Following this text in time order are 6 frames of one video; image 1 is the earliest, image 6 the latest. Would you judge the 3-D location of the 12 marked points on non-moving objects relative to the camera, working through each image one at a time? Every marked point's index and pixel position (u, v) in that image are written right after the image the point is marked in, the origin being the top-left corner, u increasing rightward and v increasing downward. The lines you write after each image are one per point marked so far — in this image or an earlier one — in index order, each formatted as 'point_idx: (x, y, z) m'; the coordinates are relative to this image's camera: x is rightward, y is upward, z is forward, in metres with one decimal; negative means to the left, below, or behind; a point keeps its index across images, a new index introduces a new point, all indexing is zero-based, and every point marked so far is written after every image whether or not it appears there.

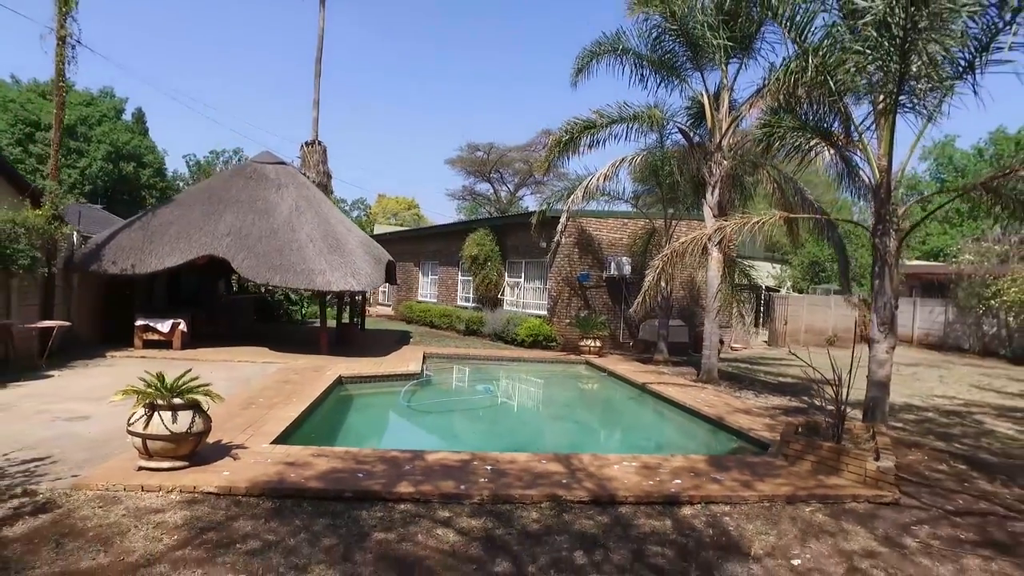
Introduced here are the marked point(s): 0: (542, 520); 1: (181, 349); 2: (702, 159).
0: (+0.2, -1.5, +4.2) m
1: (-5.4, -1.0, +10.6) m
2: (+3.5, +2.4, +12.1) m
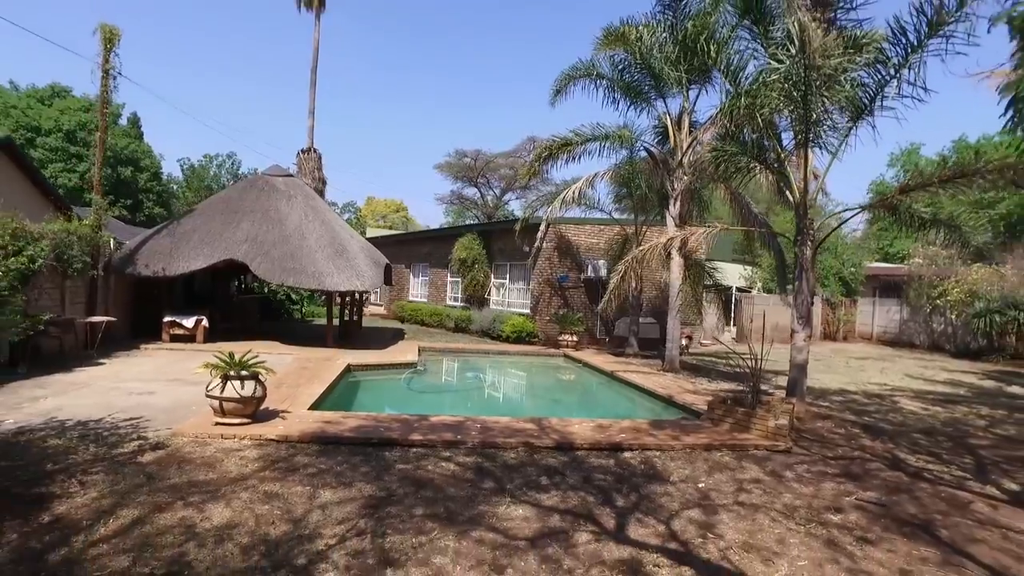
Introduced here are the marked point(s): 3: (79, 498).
0: (+0.1, -1.5, +5.7) m
1: (-5.7, -1.0, +12.0) m
2: (+3.2, +2.4, +13.7) m
3: (-2.9, -1.4, +4.3) m
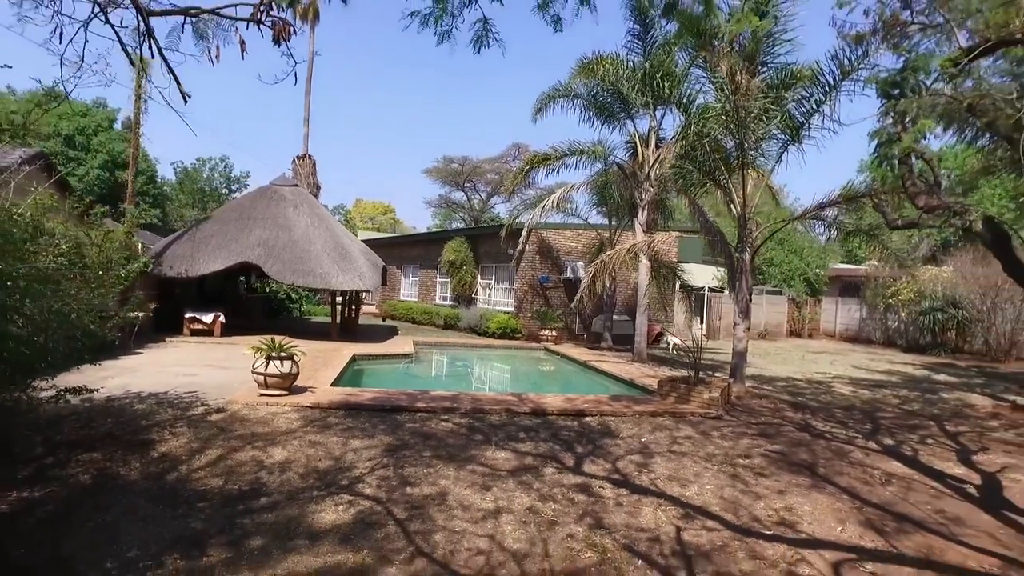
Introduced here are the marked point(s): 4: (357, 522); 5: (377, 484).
0: (-0.1, -1.5, +7.2) m
1: (-6.0, -1.0, +13.4) m
2: (+2.9, +2.4, +15.3) m
3: (-3.0, -1.4, +5.8) m
4: (-1.1, -1.7, +4.6) m
5: (-1.1, -1.6, +5.3) m
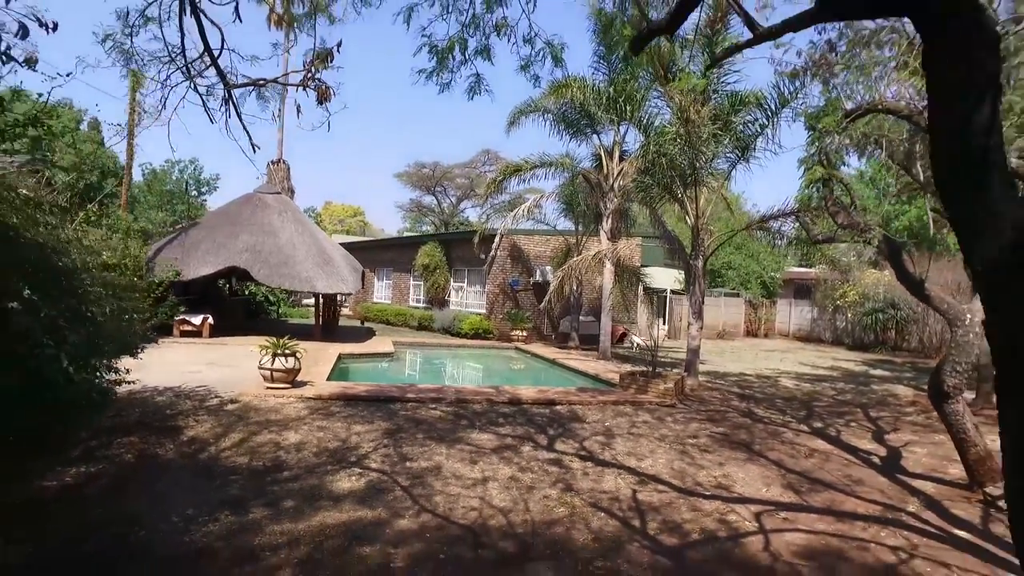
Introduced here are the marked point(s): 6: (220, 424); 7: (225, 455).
0: (-0.4, -1.5, +8.2) m
1: (-6.6, -1.1, +14.0) m
2: (+2.2, +2.3, +16.4) m
3: (-3.2, -1.4, +6.6) m
4: (-1.2, -1.7, +5.5) m
5: (-1.3, -1.6, +6.2) m
6: (-3.0, -1.4, +6.7) m
7: (-2.7, -1.6, +6.1) m
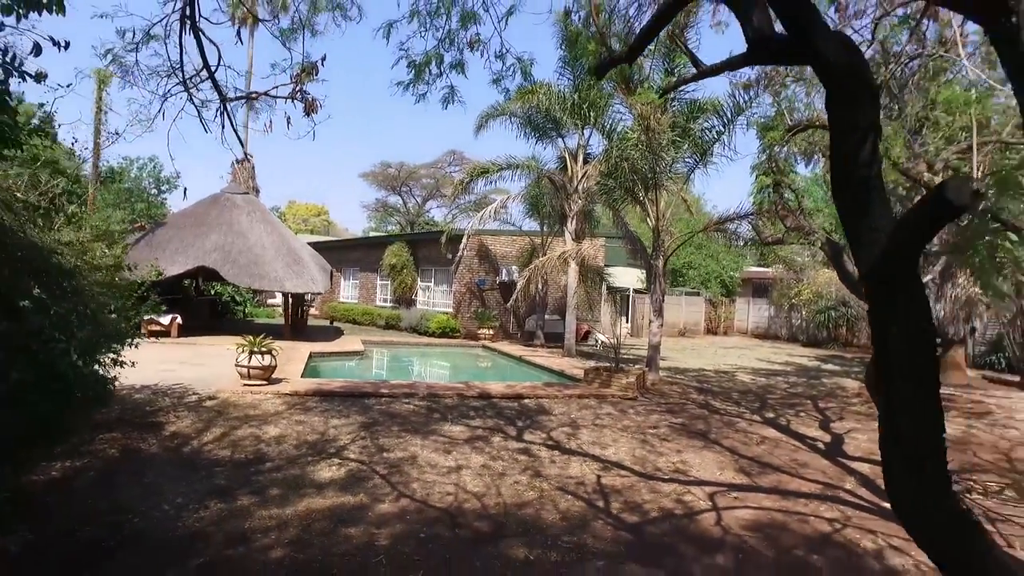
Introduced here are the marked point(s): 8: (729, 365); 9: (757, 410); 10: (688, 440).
0: (-0.7, -1.5, +8.5) m
1: (-7.3, -1.1, +14.0) m
2: (+1.4, +2.4, +16.9) m
3: (-3.5, -1.4, +6.8) m
4: (-1.4, -1.7, +5.8) m
5: (-1.5, -1.6, +6.5) m
6: (-3.3, -1.4, +6.9) m
7: (-2.9, -1.6, +6.3) m
8: (+5.7, -2.0, +17.1) m
9: (+3.7, -1.8, +9.8) m
10: (+2.1, -1.8, +7.7) m
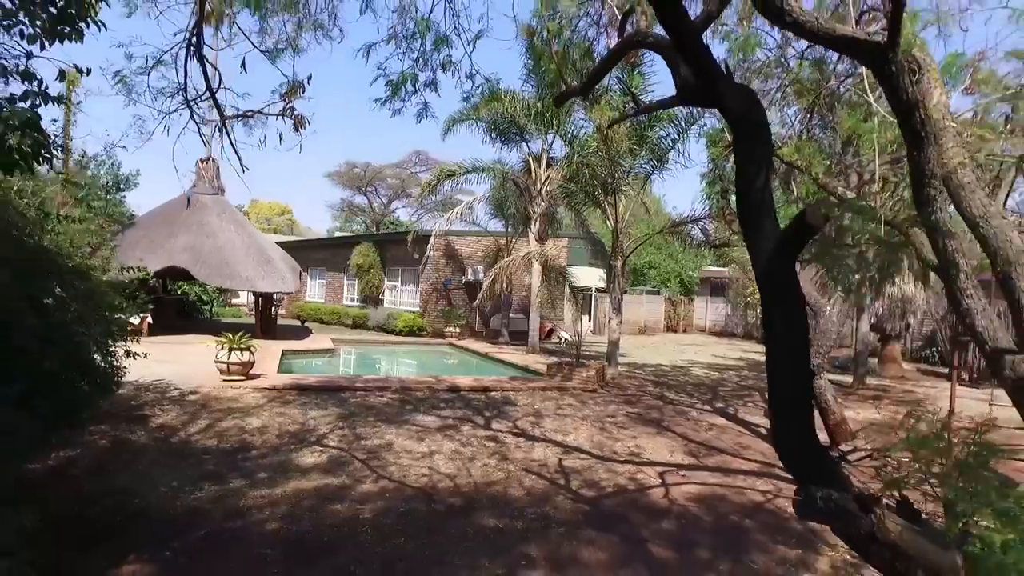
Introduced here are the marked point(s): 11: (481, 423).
0: (-1.2, -1.5, +9.0) m
1: (-8.0, -1.1, +14.2) m
2: (+0.5, +2.4, +17.5) m
3: (-3.8, -1.4, +7.1) m
4: (-1.7, -1.7, +6.3) m
5: (-1.9, -1.6, +7.0) m
6: (-3.7, -1.4, +7.3) m
7: (-3.3, -1.5, +6.7) m
8: (+4.8, -2.0, +17.9) m
9: (+3.2, -1.8, +10.6) m
10: (+1.7, -1.8, +8.4) m
11: (-0.4, -1.7, +8.0) m
